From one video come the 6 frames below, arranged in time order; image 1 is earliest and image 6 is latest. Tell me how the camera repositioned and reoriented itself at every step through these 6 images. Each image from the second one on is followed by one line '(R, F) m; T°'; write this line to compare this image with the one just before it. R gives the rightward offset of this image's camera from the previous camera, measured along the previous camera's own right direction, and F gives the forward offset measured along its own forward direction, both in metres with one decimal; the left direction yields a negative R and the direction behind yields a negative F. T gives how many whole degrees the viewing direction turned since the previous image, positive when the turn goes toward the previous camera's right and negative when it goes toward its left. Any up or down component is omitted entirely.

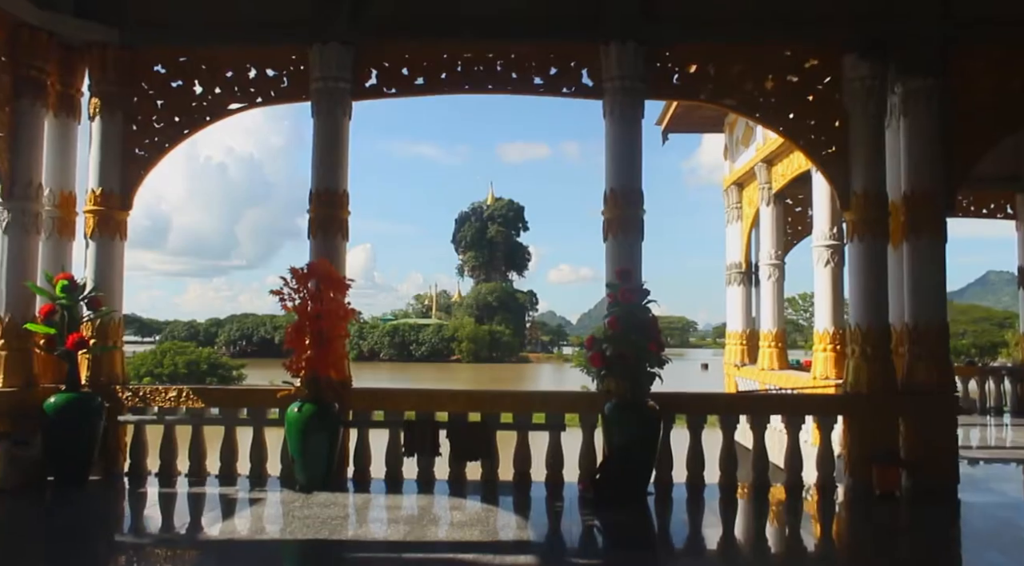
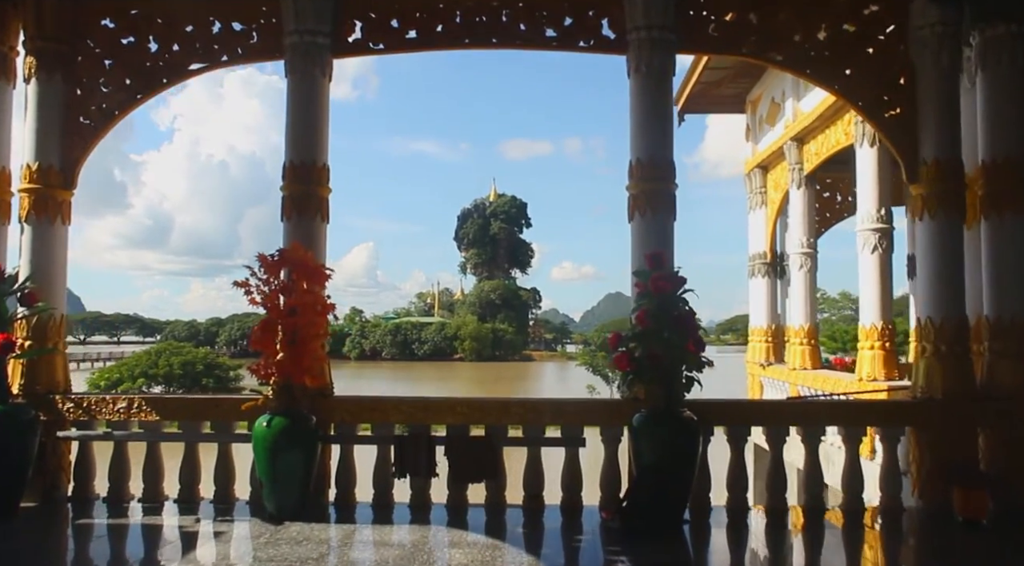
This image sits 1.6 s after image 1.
(0.0, +0.9) m; 0°
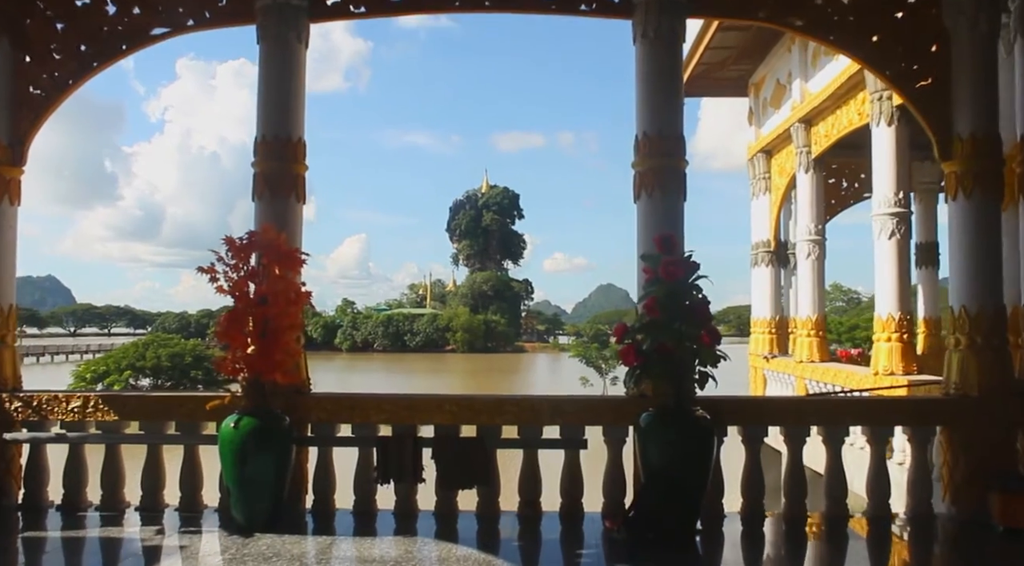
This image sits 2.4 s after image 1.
(0.0, +0.4) m; +1°
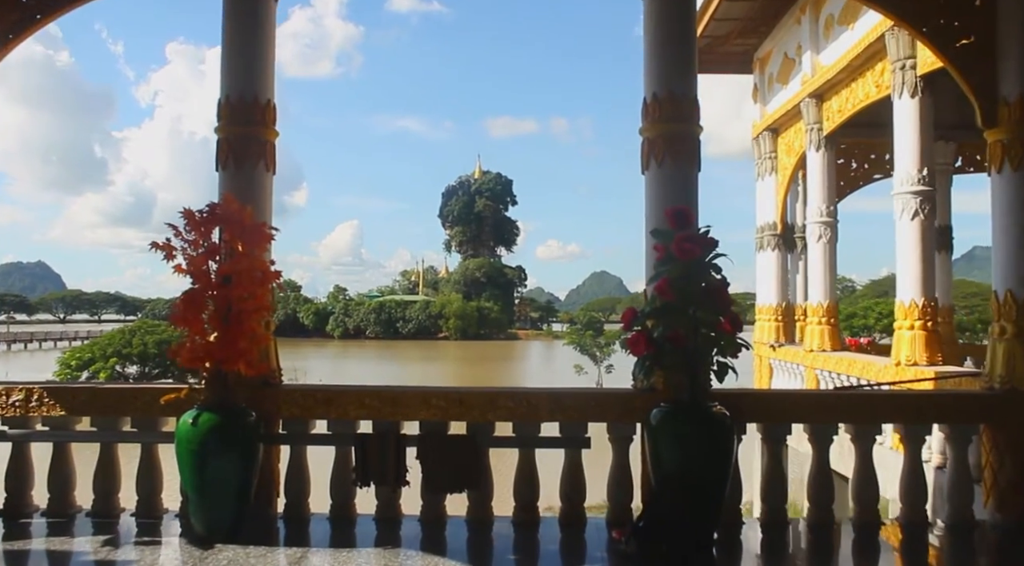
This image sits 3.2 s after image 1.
(0.0, +0.5) m; 0°
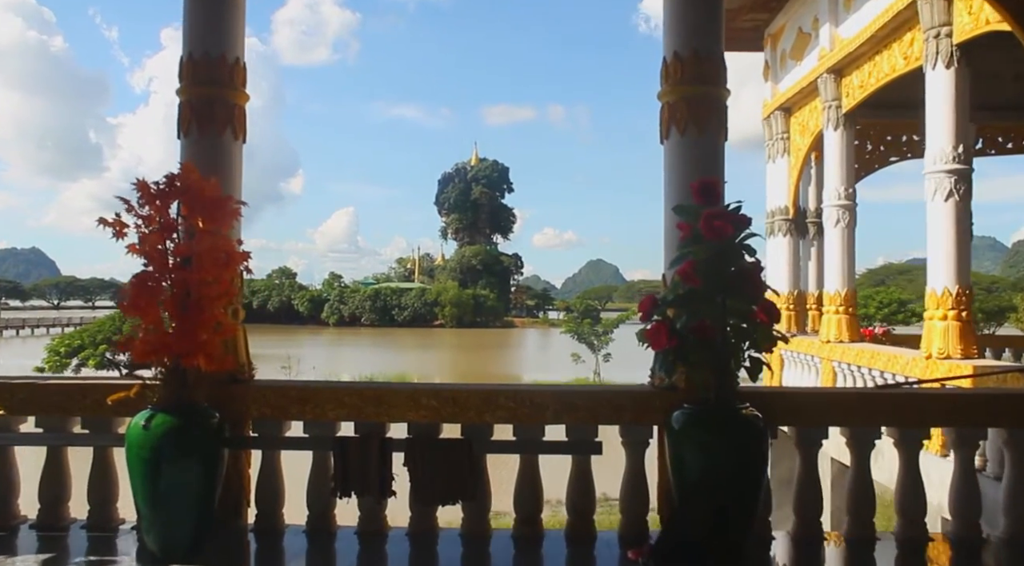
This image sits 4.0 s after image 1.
(0.0, +0.5) m; 0°
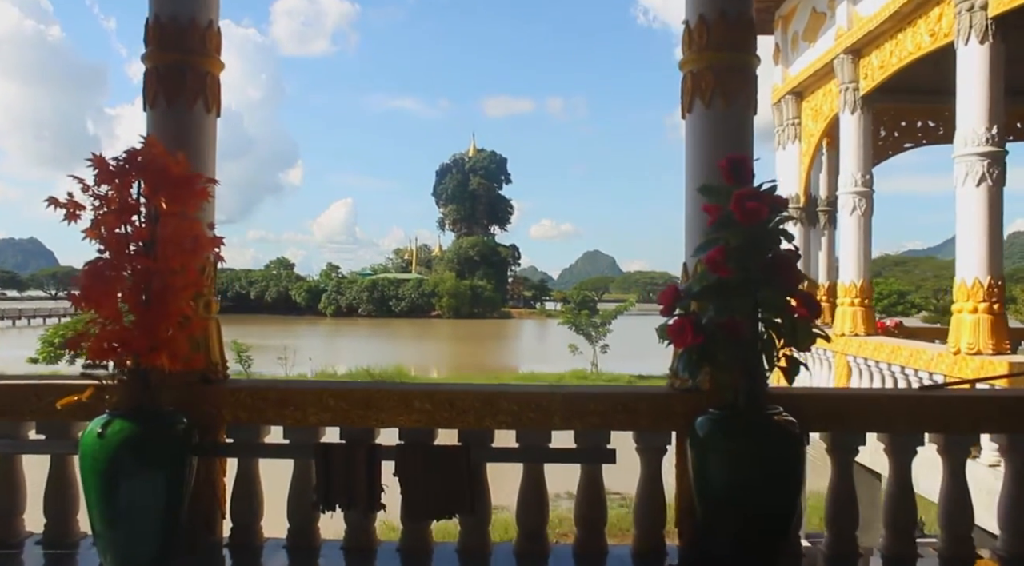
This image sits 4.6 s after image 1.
(0.0, +0.4) m; 0°
